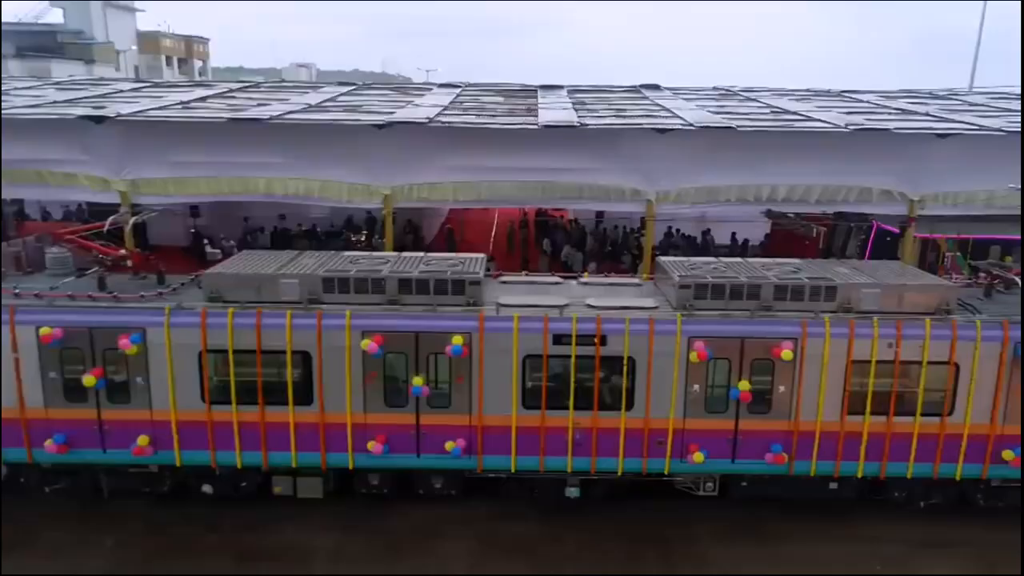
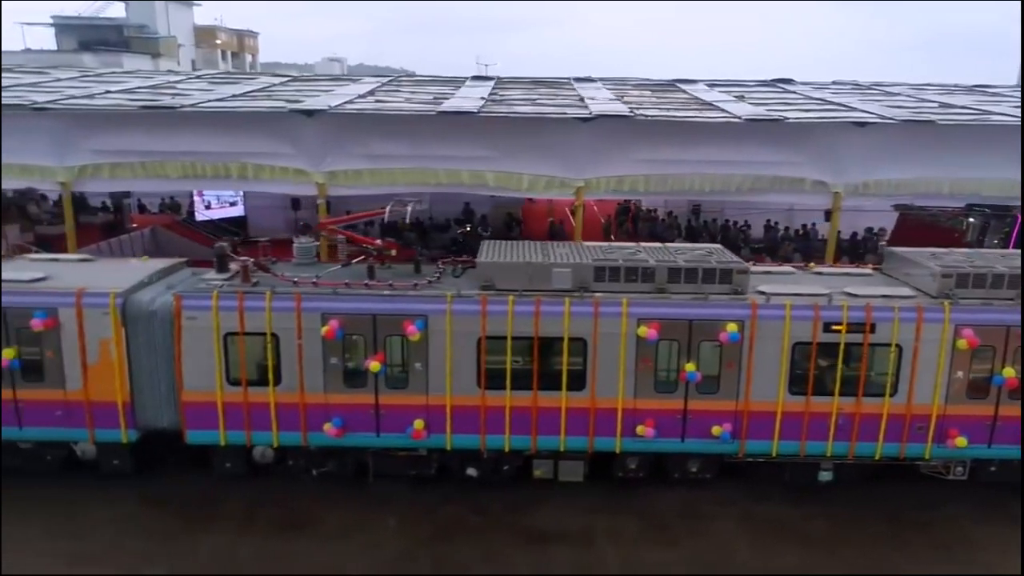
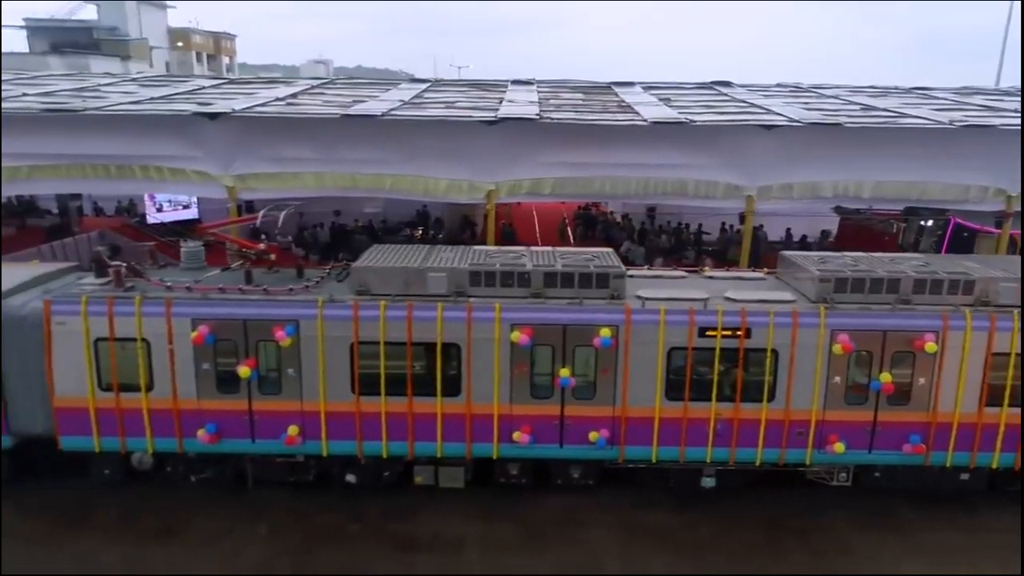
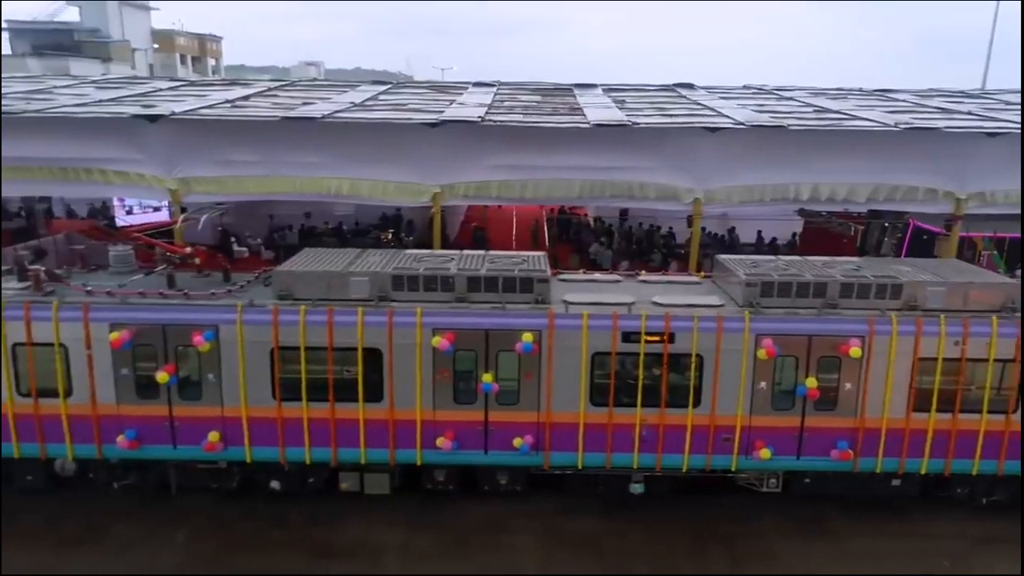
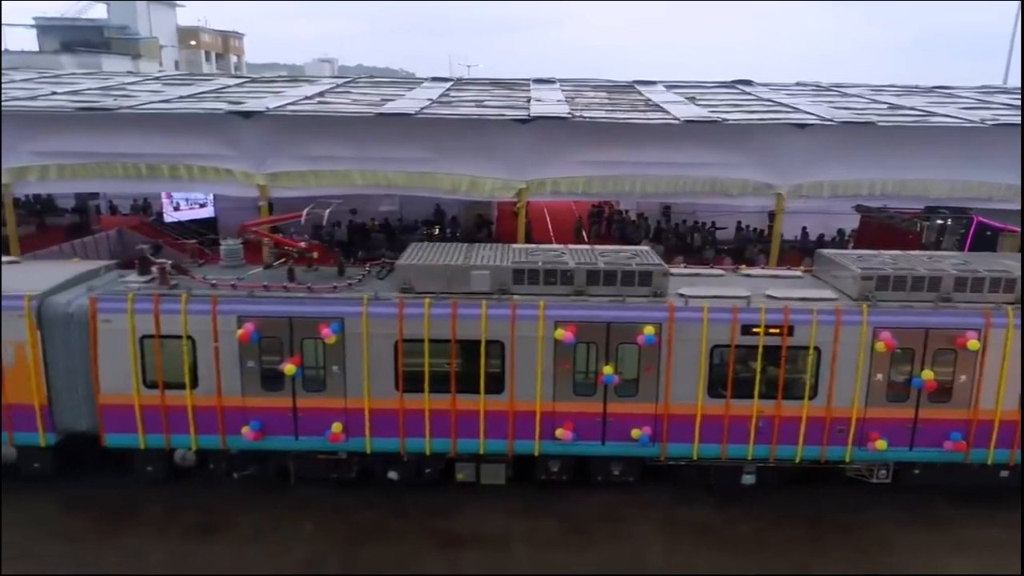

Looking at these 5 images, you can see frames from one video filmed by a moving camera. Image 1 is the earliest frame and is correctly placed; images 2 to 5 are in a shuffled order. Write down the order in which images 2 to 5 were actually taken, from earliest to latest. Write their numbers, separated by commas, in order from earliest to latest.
4, 3, 5, 2
